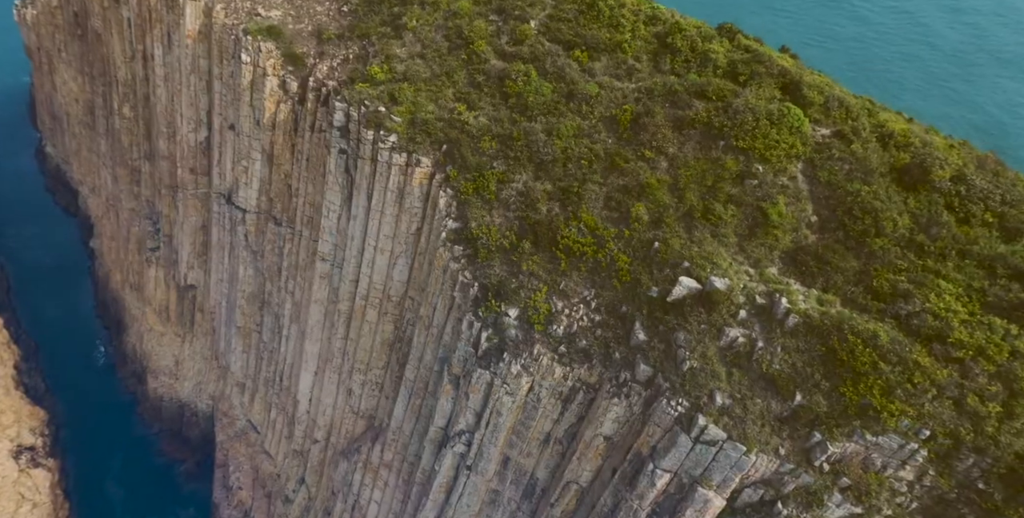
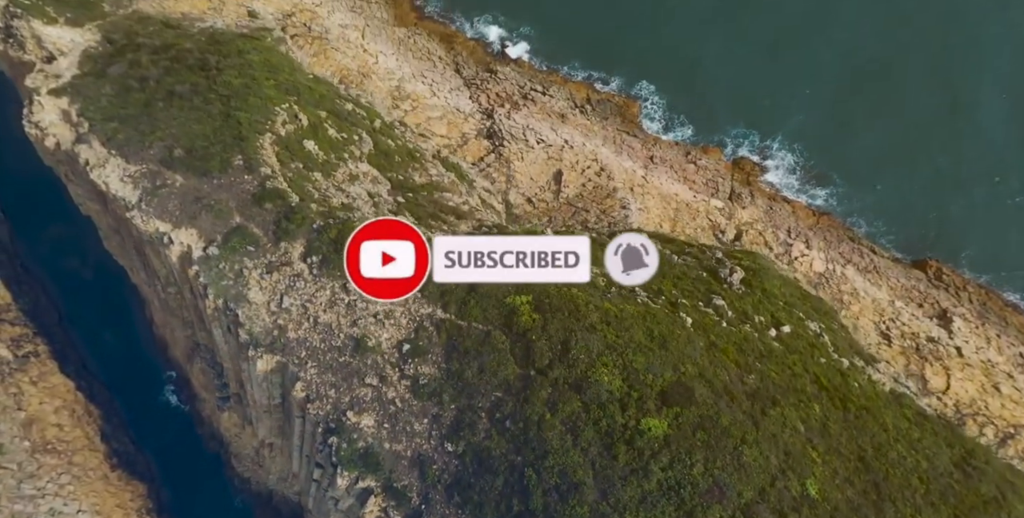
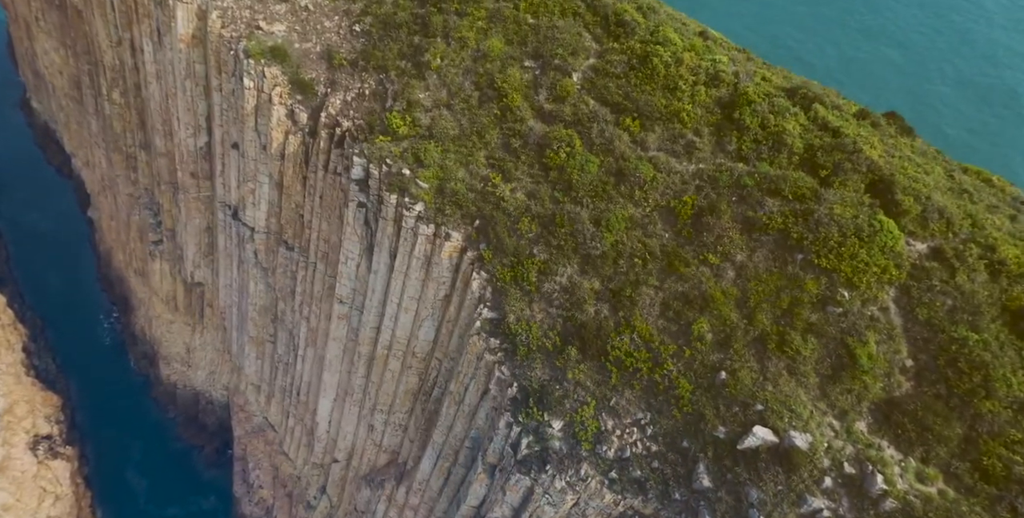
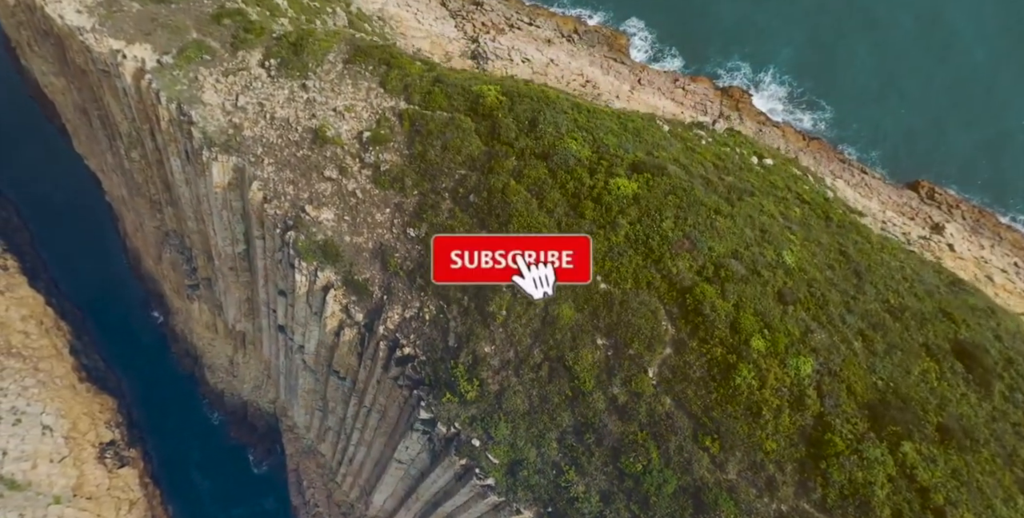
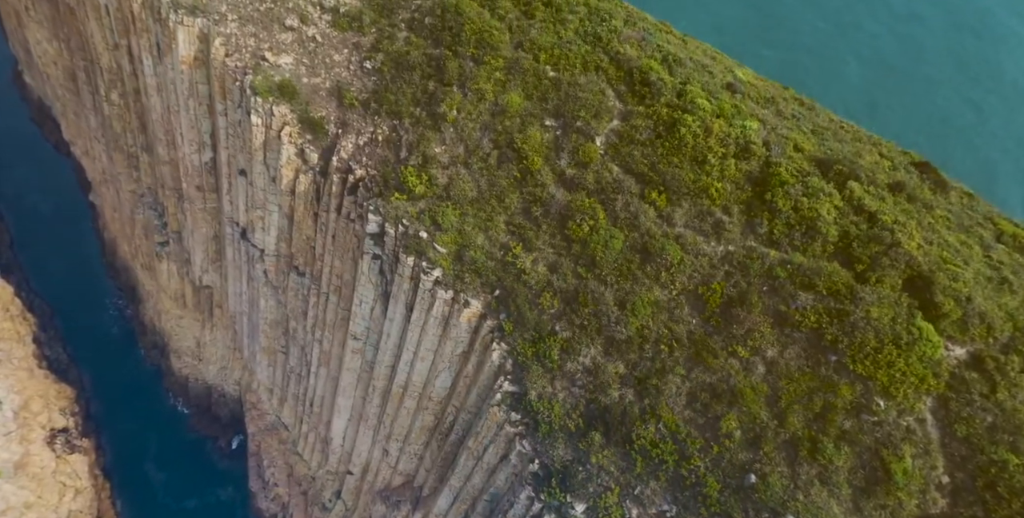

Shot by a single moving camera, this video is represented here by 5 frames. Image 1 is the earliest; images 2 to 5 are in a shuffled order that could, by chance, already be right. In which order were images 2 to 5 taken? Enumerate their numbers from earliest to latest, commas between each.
3, 5, 4, 2
